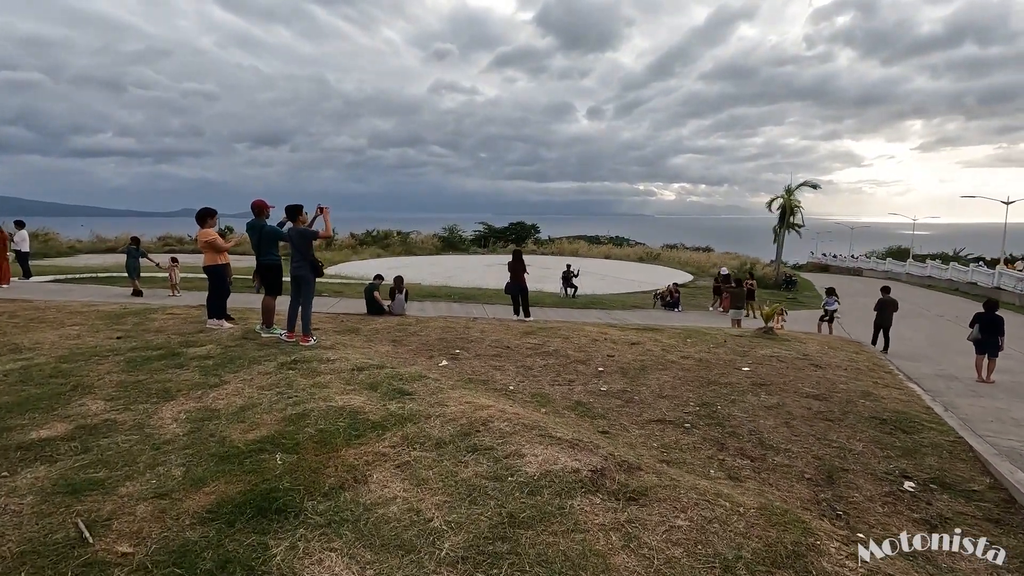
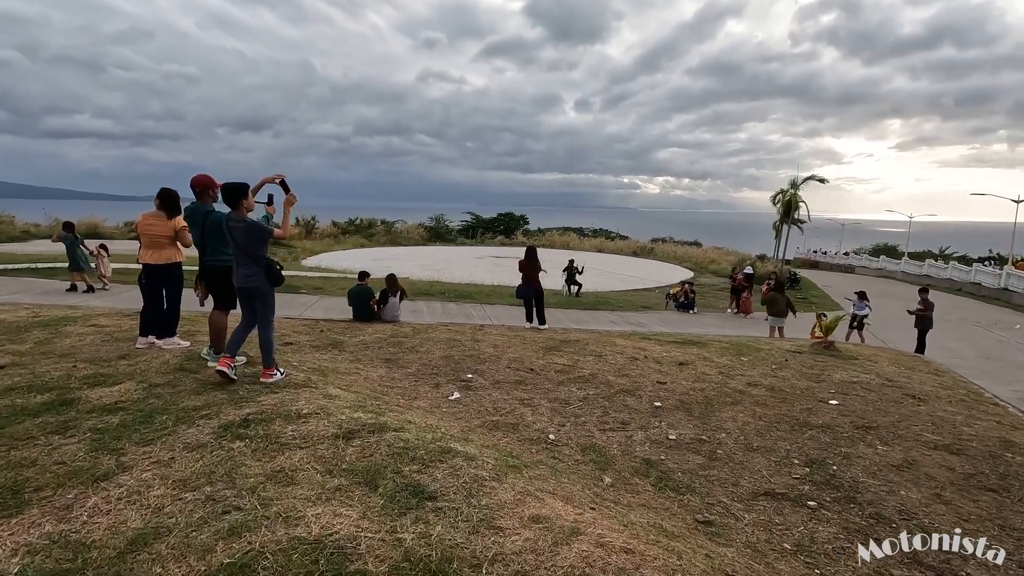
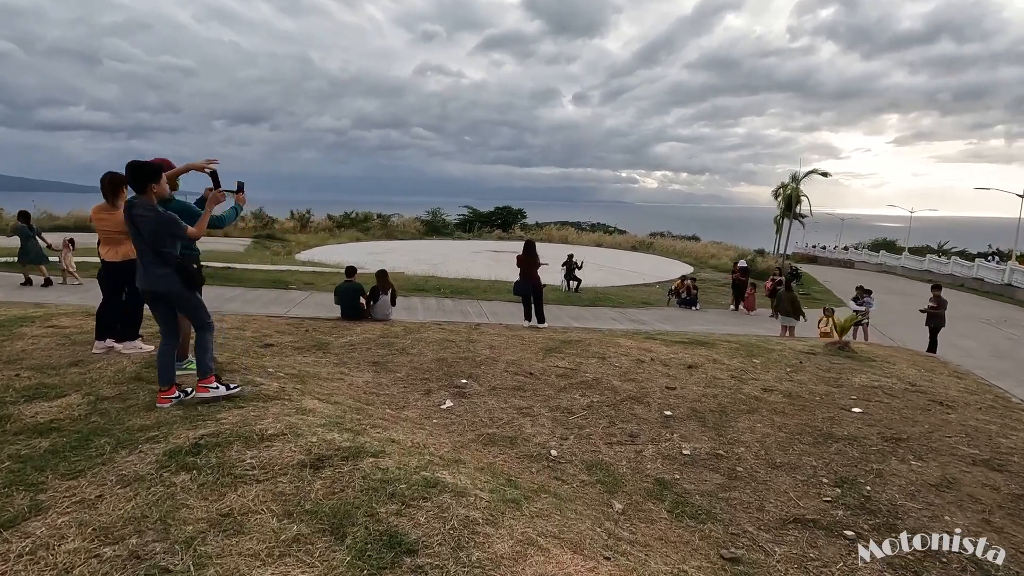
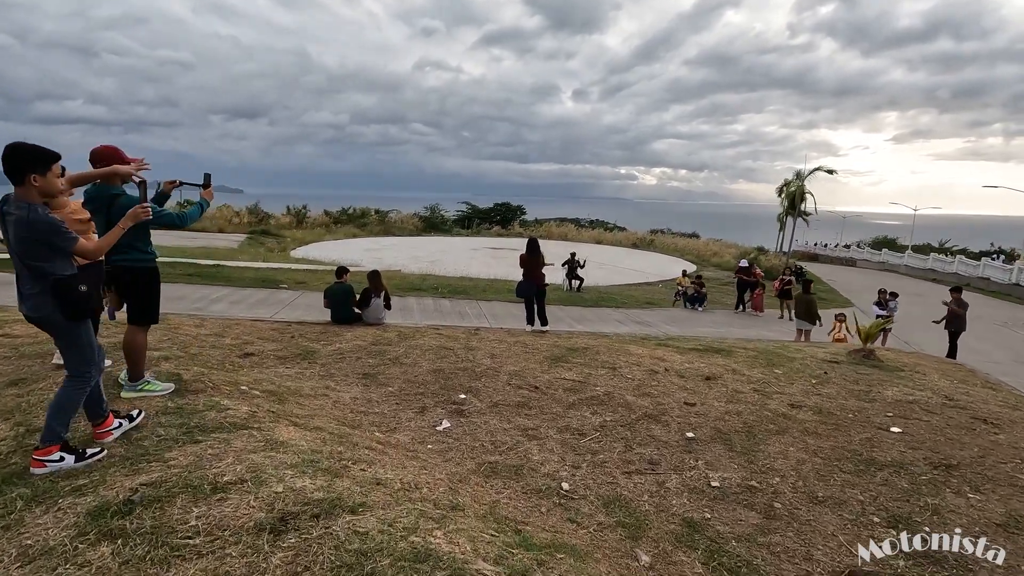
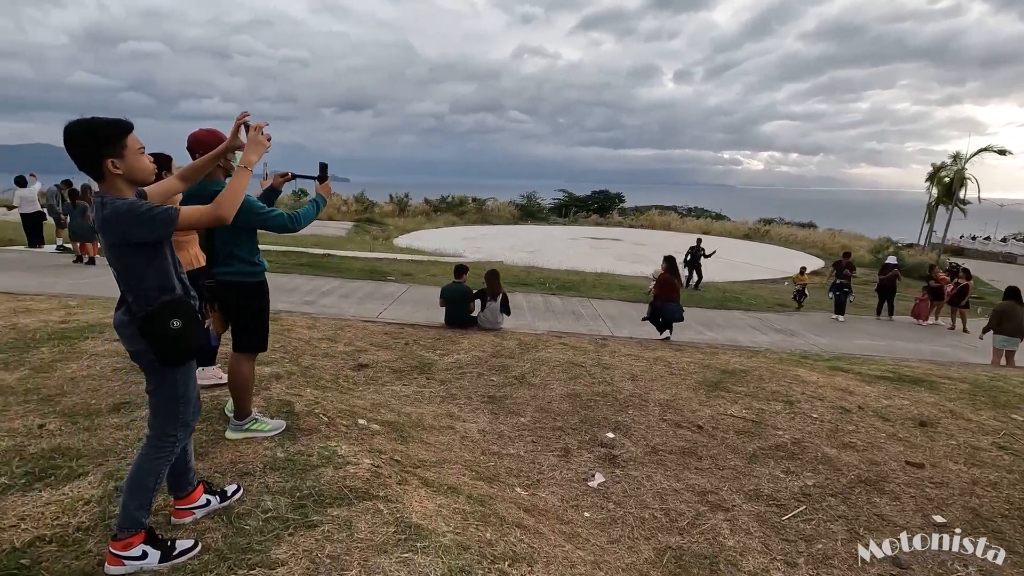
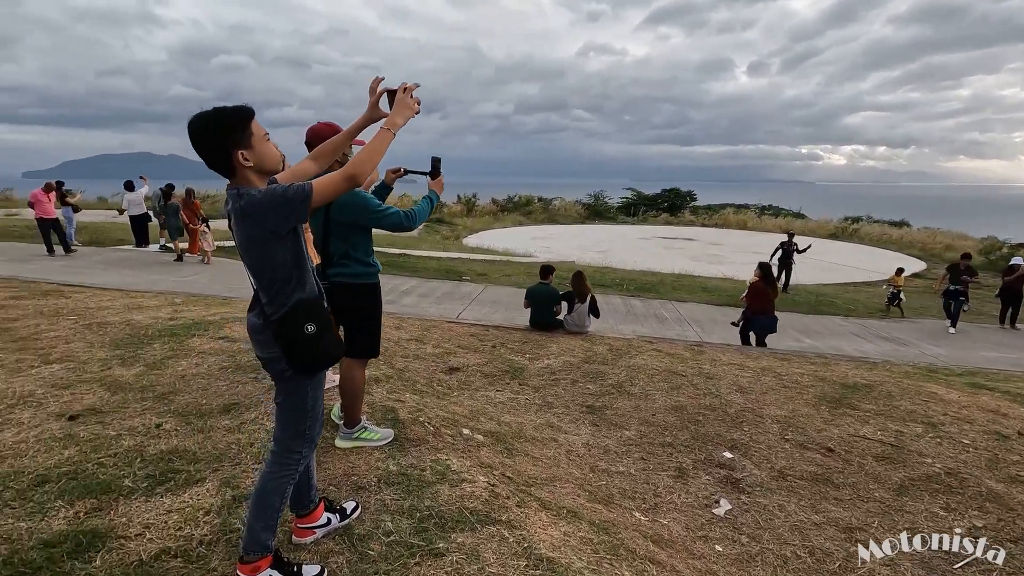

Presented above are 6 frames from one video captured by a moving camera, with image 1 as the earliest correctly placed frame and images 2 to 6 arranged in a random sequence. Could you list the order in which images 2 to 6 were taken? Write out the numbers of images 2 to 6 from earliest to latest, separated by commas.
2, 3, 4, 5, 6
